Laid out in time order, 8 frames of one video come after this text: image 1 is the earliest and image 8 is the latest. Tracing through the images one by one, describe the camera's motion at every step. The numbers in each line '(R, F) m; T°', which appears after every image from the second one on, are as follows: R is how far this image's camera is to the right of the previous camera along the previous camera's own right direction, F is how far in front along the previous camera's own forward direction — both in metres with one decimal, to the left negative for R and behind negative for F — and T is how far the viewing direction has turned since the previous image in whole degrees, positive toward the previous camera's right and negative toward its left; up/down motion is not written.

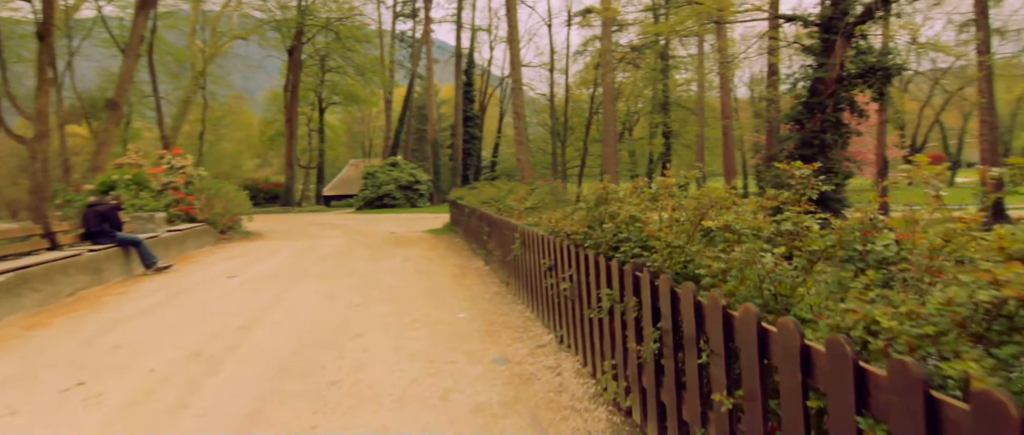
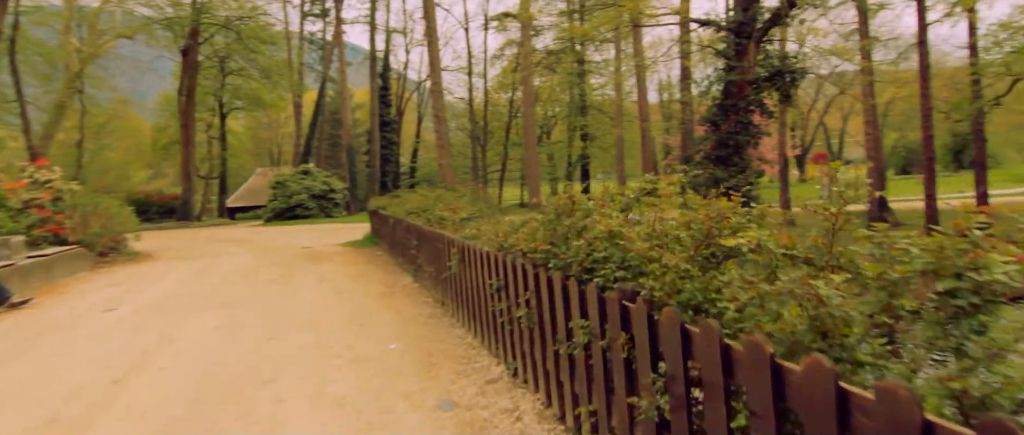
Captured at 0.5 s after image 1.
(-0.1, +0.7) m; +8°
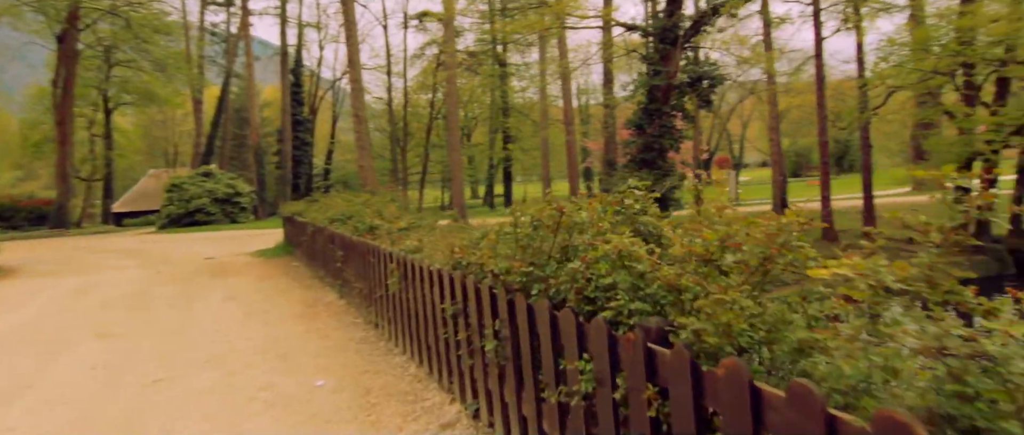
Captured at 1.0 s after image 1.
(-0.2, +0.6) m; +8°
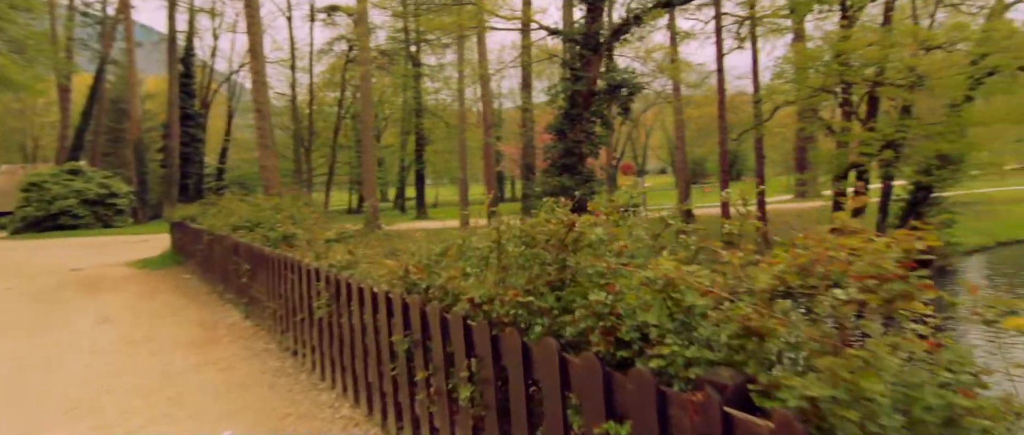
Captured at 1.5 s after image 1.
(-0.3, +0.6) m; +9°
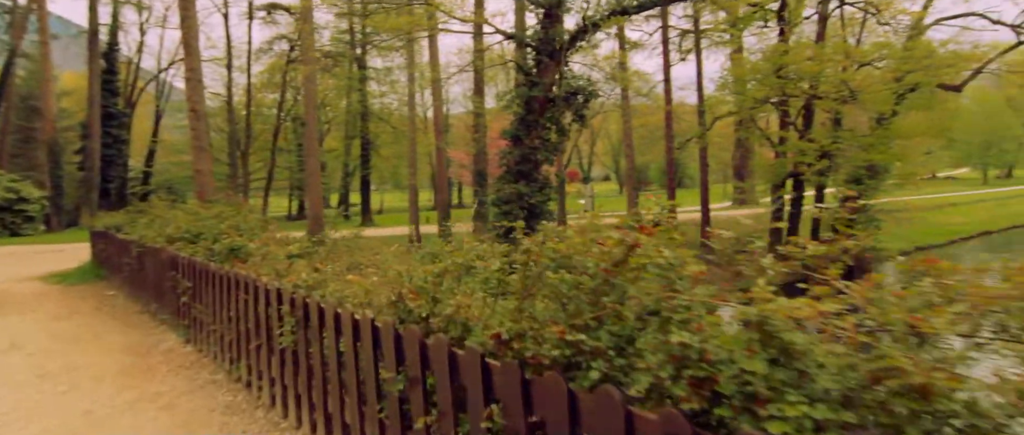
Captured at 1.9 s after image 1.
(-0.3, +0.4) m; +6°
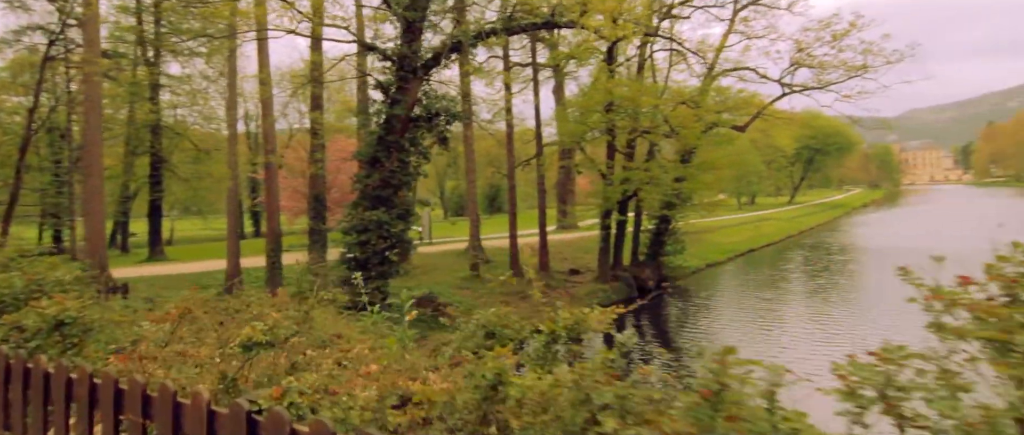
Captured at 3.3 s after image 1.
(-1.1, +1.4) m; +19°
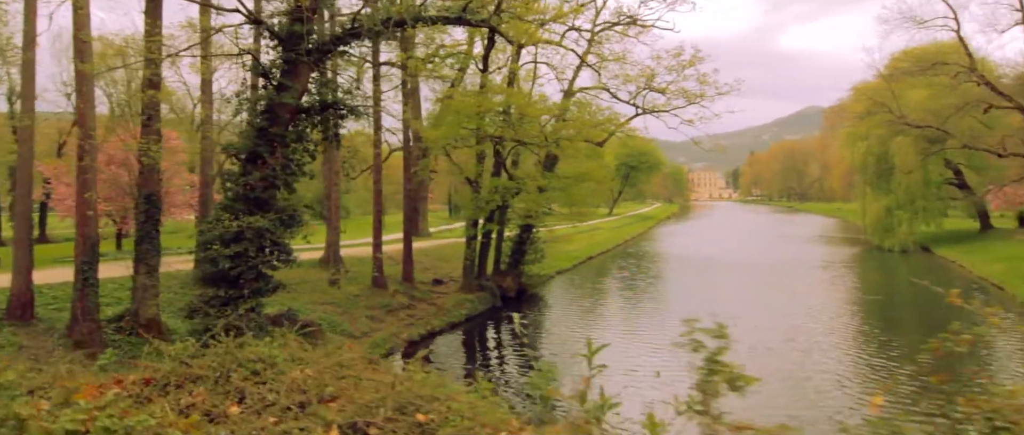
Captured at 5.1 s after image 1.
(-1.6, +1.2) m; +18°
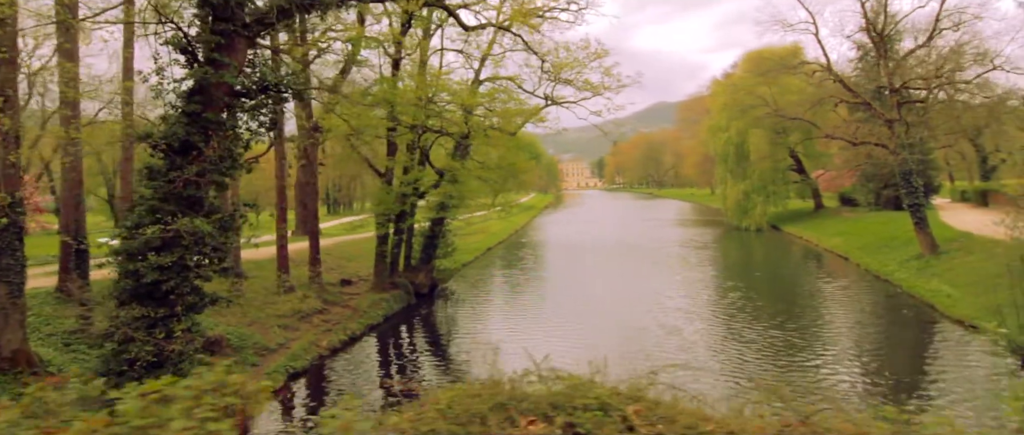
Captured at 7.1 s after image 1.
(-1.7, +0.8) m; +14°
